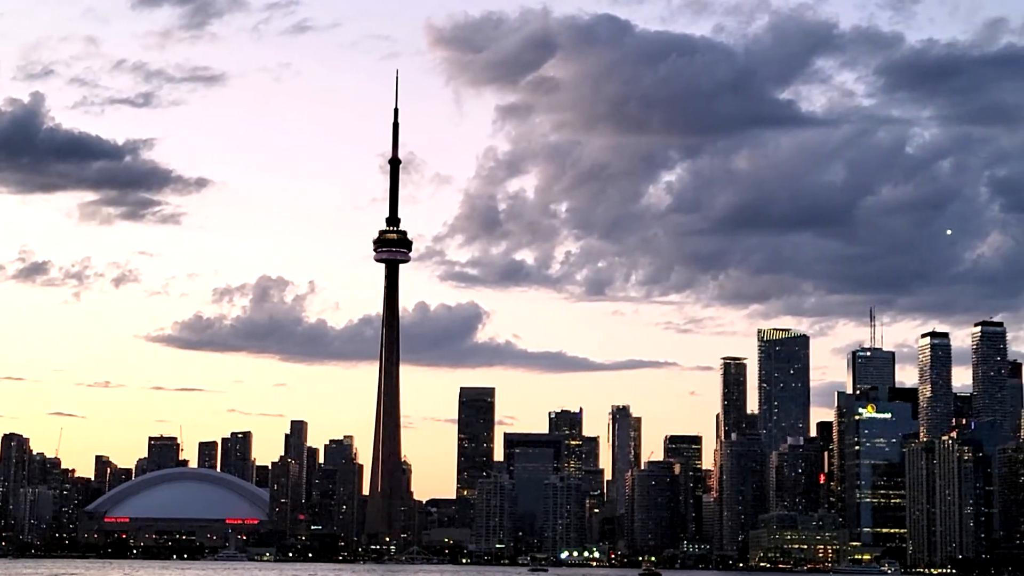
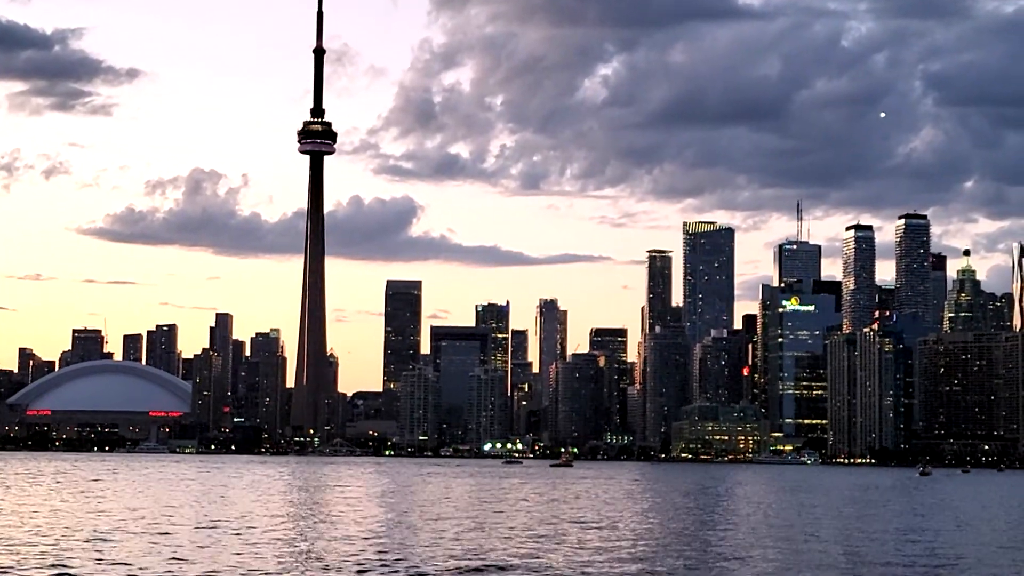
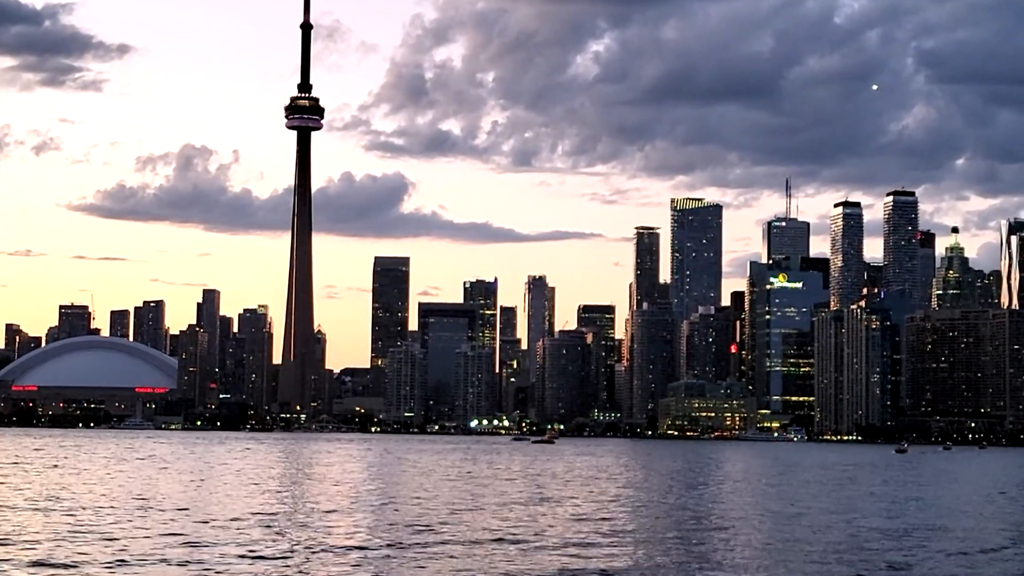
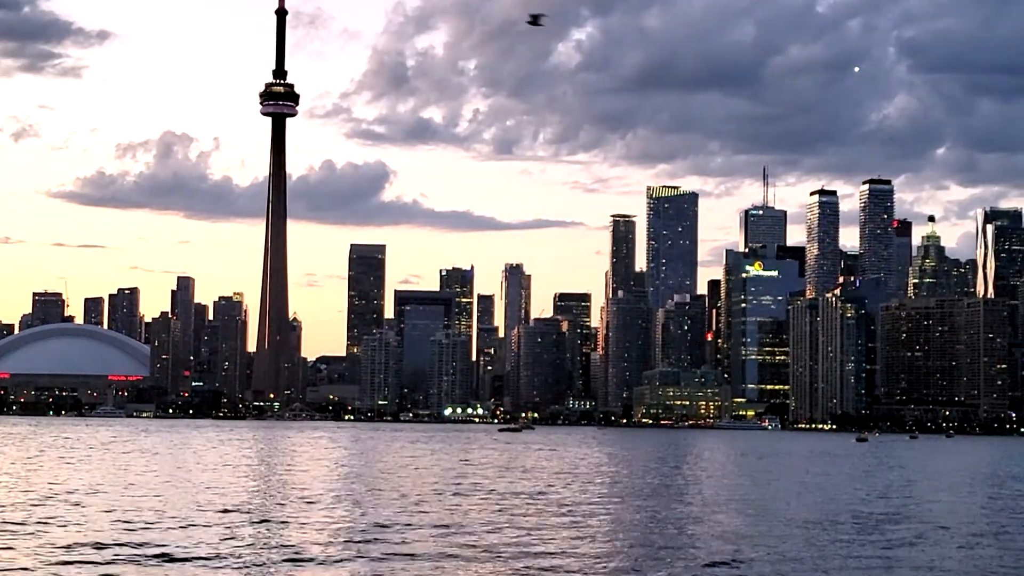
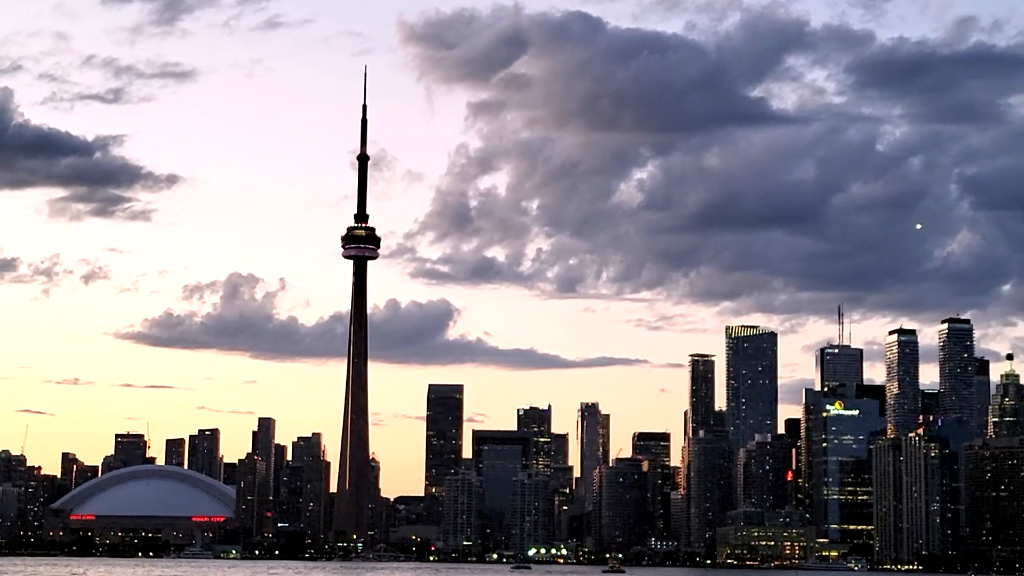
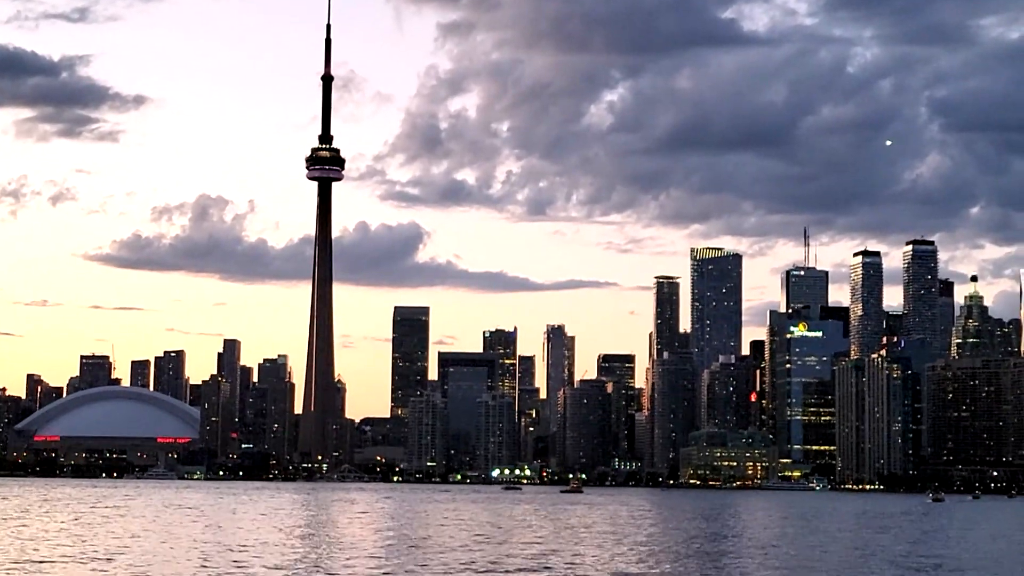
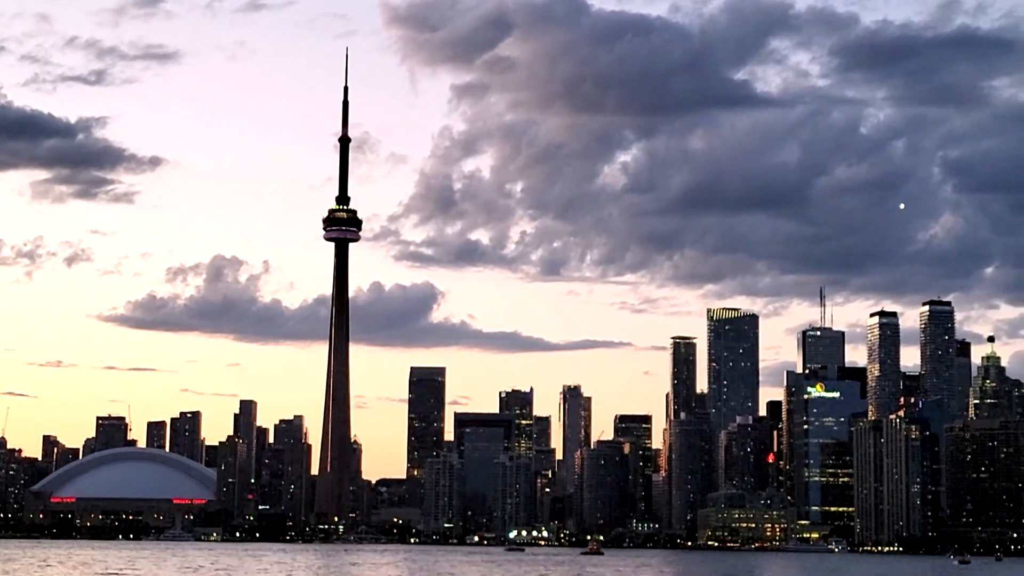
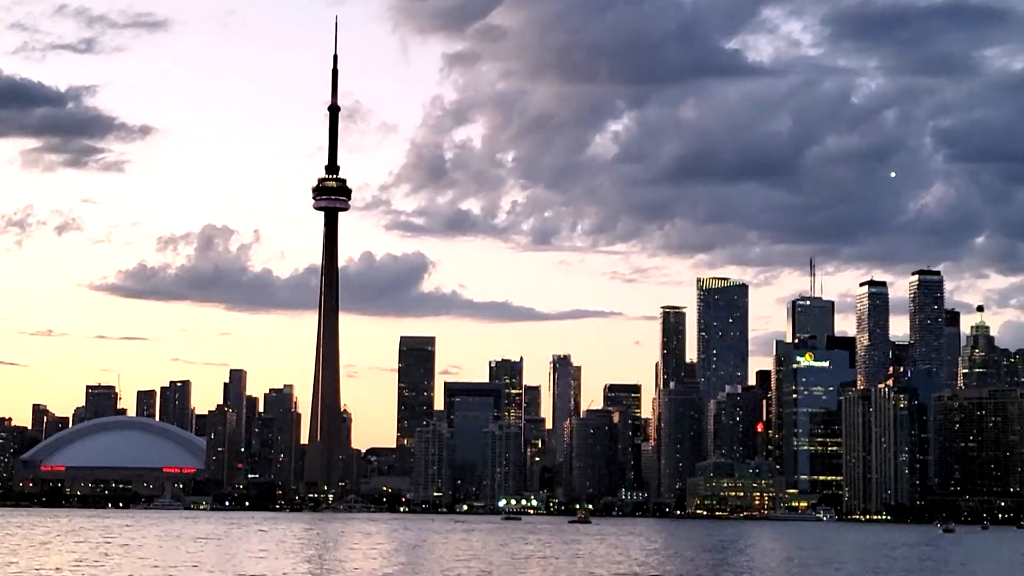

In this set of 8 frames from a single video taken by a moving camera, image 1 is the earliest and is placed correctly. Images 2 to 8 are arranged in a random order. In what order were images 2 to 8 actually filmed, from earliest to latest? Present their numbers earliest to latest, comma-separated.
5, 7, 8, 6, 2, 3, 4
